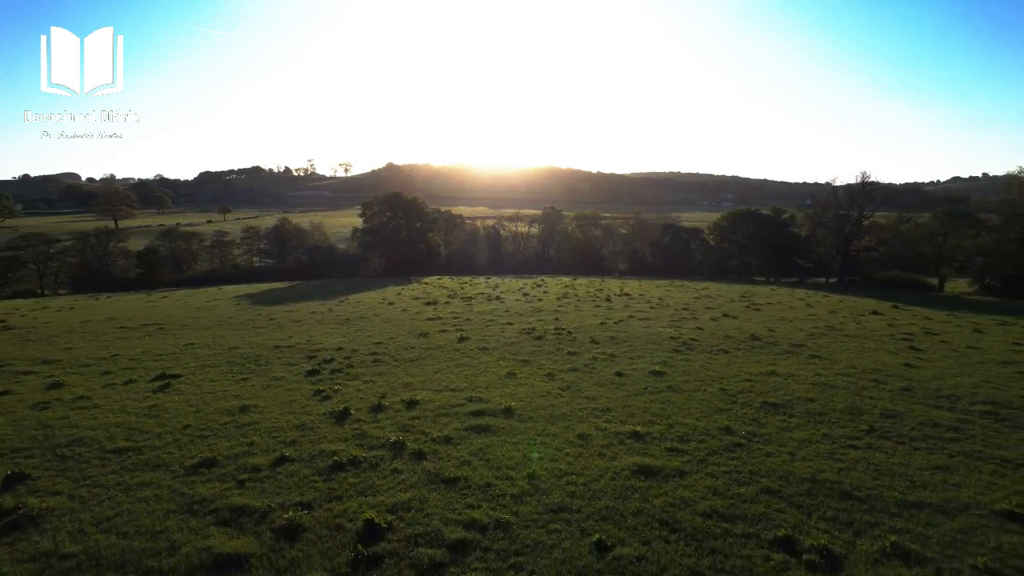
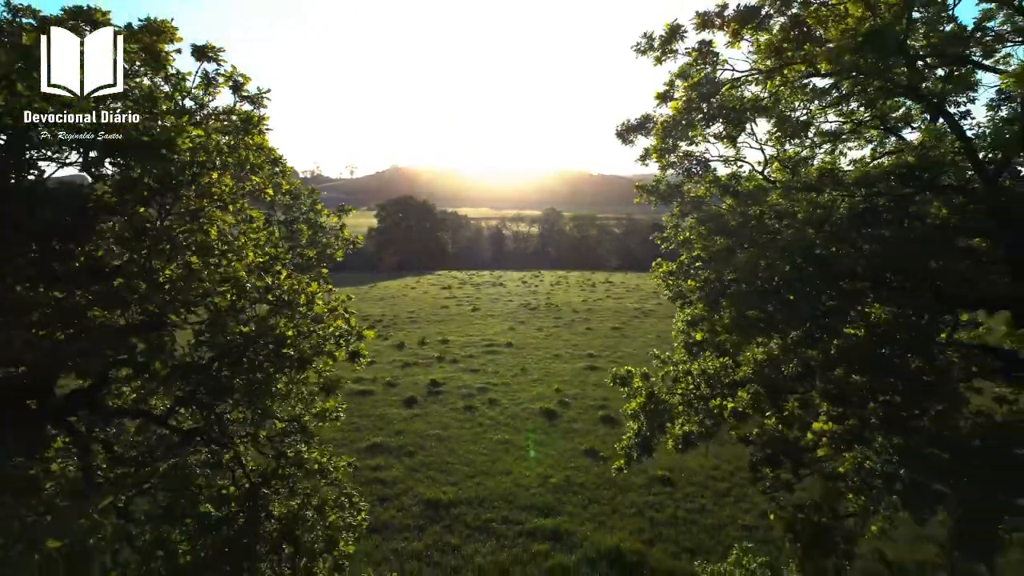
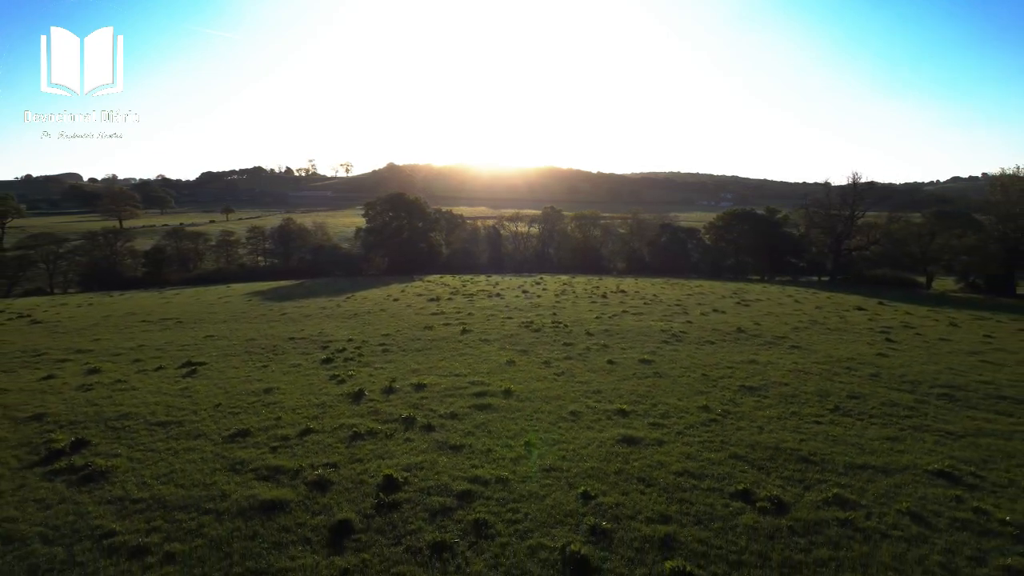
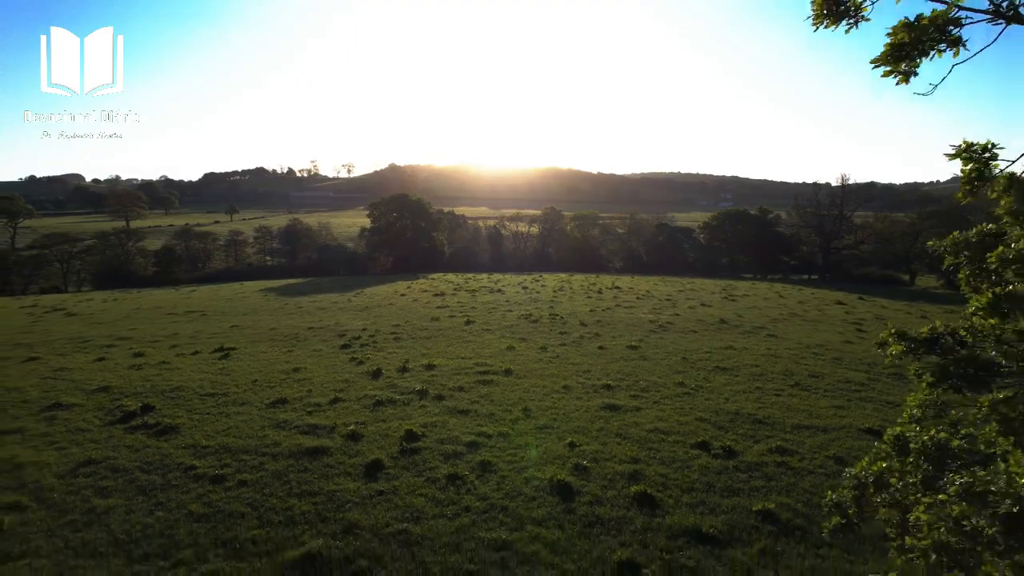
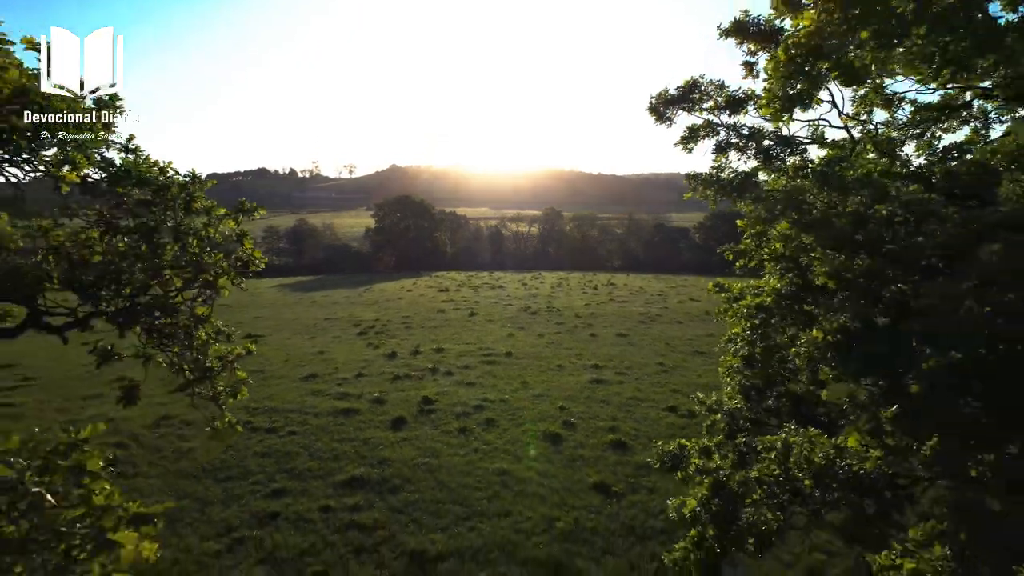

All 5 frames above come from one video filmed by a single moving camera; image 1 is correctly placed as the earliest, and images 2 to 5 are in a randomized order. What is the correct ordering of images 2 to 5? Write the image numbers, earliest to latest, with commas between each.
3, 4, 5, 2
